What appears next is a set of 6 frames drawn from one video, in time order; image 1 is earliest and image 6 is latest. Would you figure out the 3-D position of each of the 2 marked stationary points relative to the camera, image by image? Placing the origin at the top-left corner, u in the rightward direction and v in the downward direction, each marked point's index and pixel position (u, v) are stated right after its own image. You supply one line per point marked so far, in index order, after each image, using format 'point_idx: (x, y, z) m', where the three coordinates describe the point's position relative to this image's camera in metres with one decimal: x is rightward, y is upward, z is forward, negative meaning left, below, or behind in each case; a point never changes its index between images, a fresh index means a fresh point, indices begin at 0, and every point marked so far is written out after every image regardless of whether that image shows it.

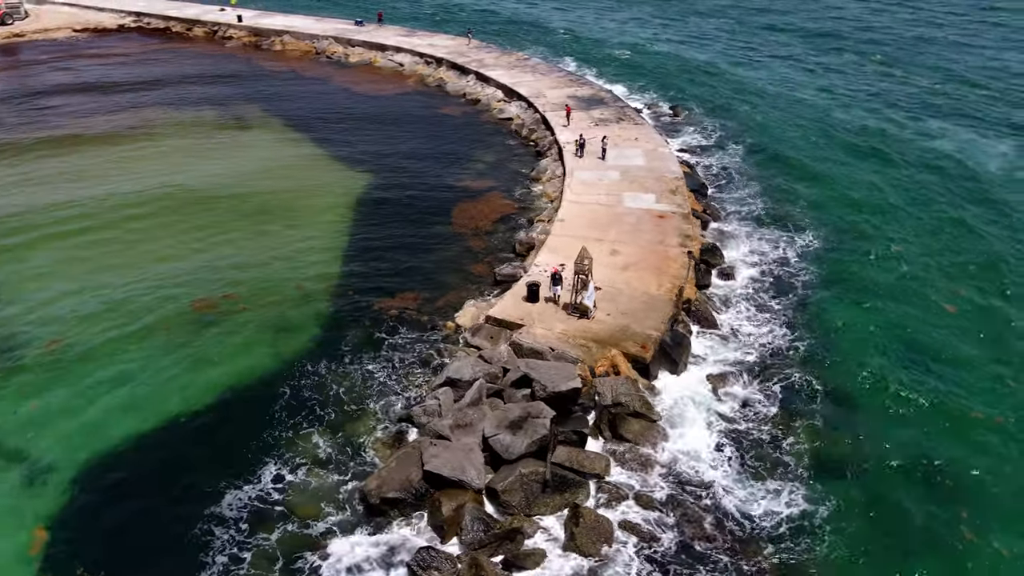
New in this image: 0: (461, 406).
0: (-1.2, -2.7, +16.5) m
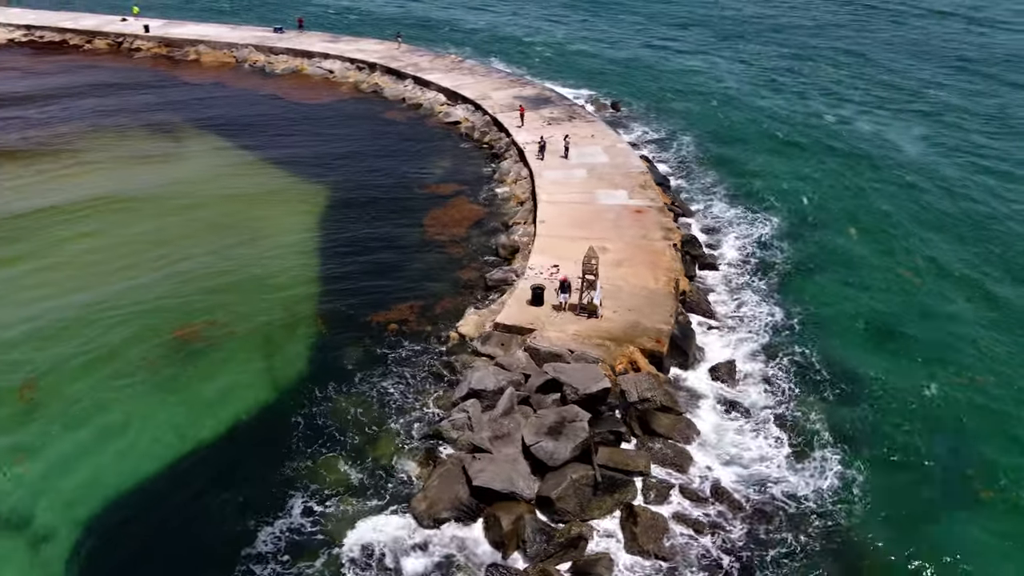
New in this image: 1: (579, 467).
0: (-0.4, -2.9, +16.2) m
1: (+1.4, -3.7, +15.0) m
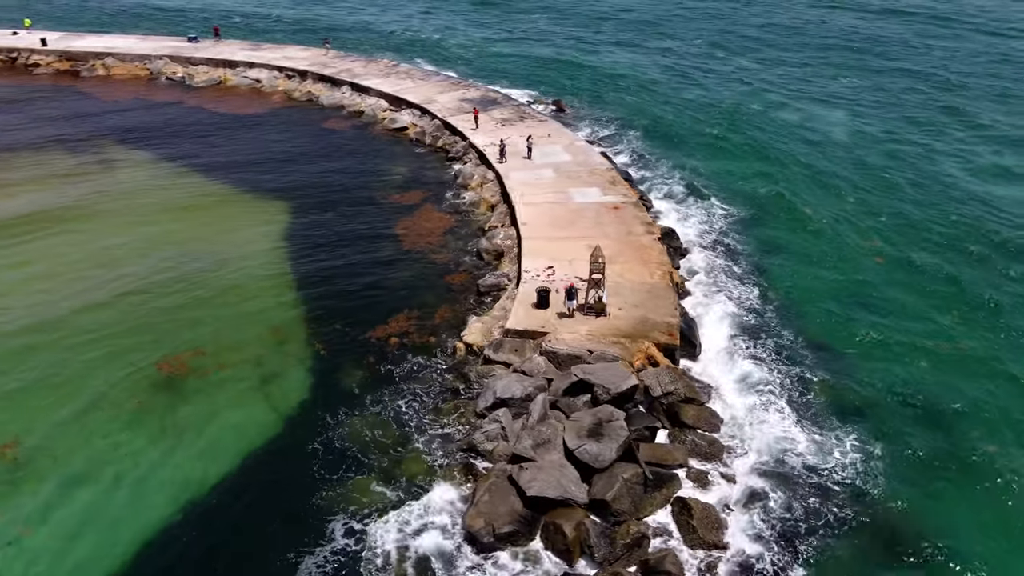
0: (+0.4, -3.0, +16.0) m
1: (+2.4, -3.7, +15.1) m
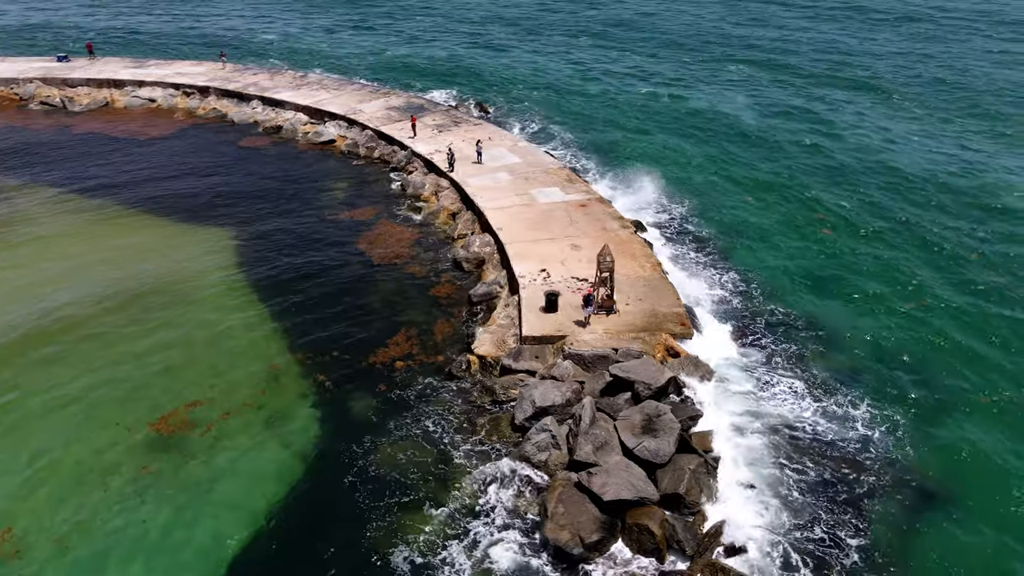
0: (+1.5, -3.1, +16.0) m
1: (+3.7, -3.6, +15.3) m
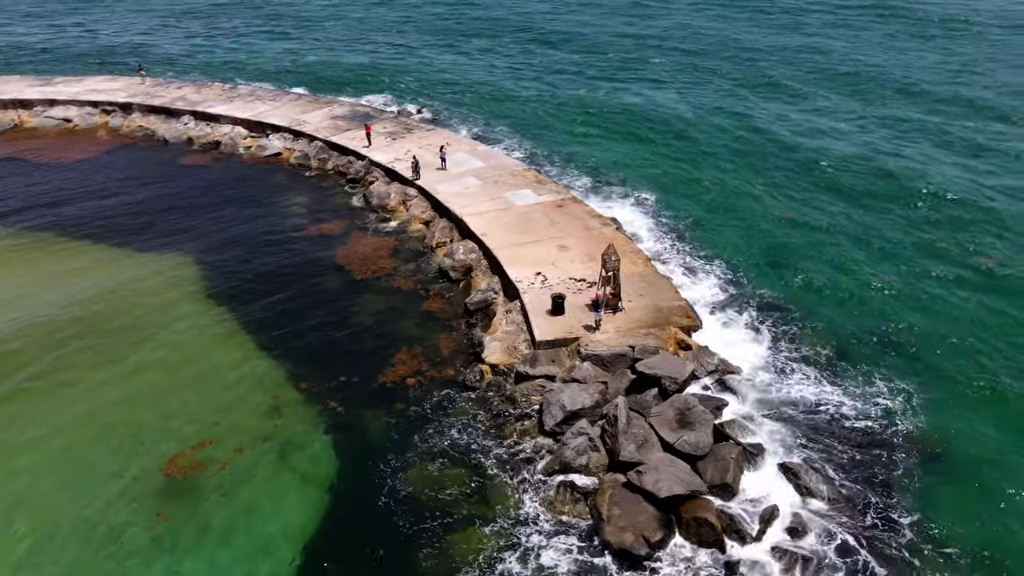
0: (+2.4, -3.1, +16.0) m
1: (+4.6, -3.5, +15.7) m
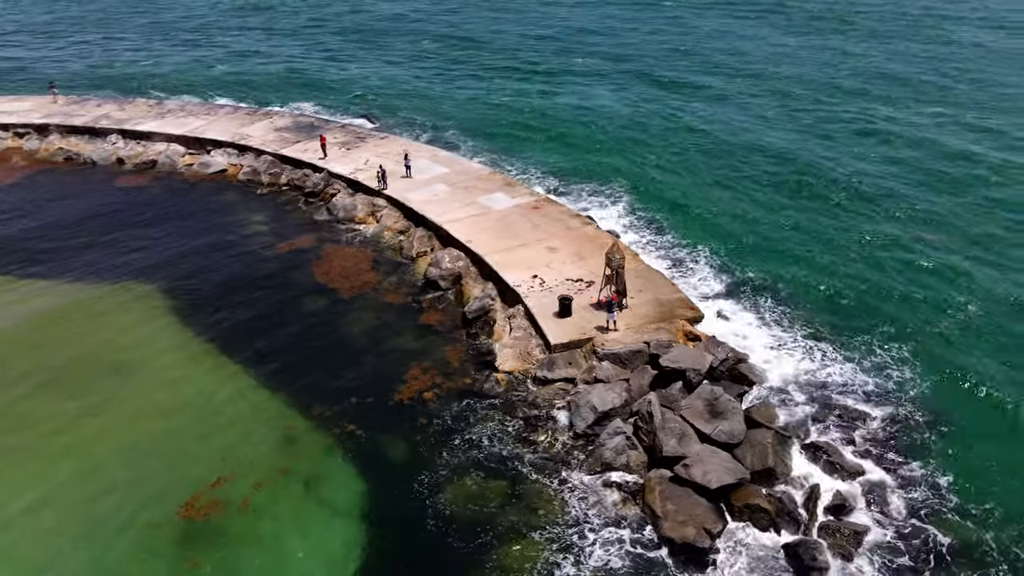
0: (+3.2, -3.1, +16.2) m
1: (+5.5, -3.2, +16.2) m
